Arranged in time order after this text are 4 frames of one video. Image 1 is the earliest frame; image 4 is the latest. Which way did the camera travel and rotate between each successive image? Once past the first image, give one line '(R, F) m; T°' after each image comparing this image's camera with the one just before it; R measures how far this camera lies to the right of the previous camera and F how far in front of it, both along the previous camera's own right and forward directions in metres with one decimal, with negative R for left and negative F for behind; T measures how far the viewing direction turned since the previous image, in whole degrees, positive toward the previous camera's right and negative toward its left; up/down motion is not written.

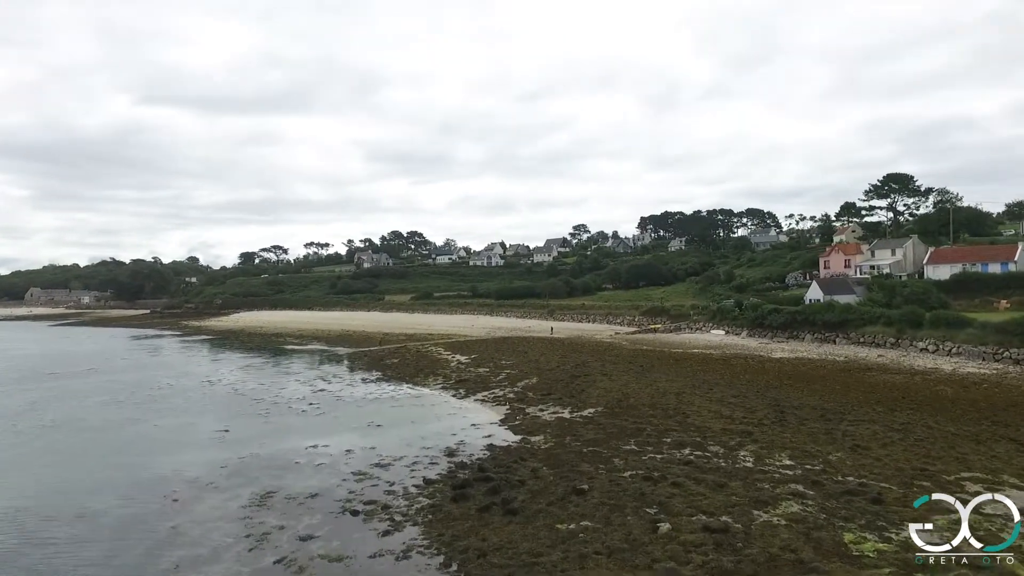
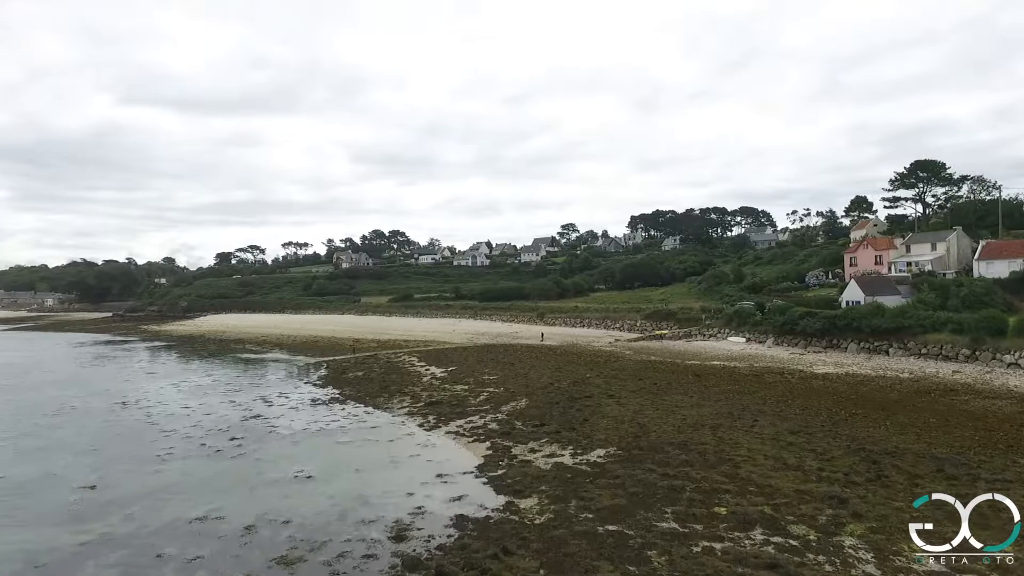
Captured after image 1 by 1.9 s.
(+0.1, +4.2) m; +1°
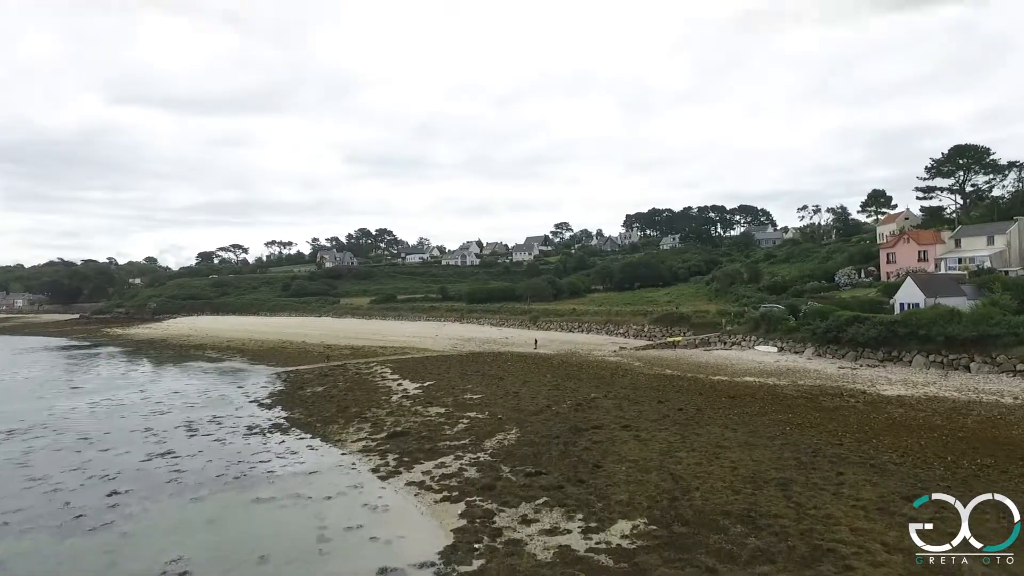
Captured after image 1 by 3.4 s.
(+0.1, +3.8) m; +1°
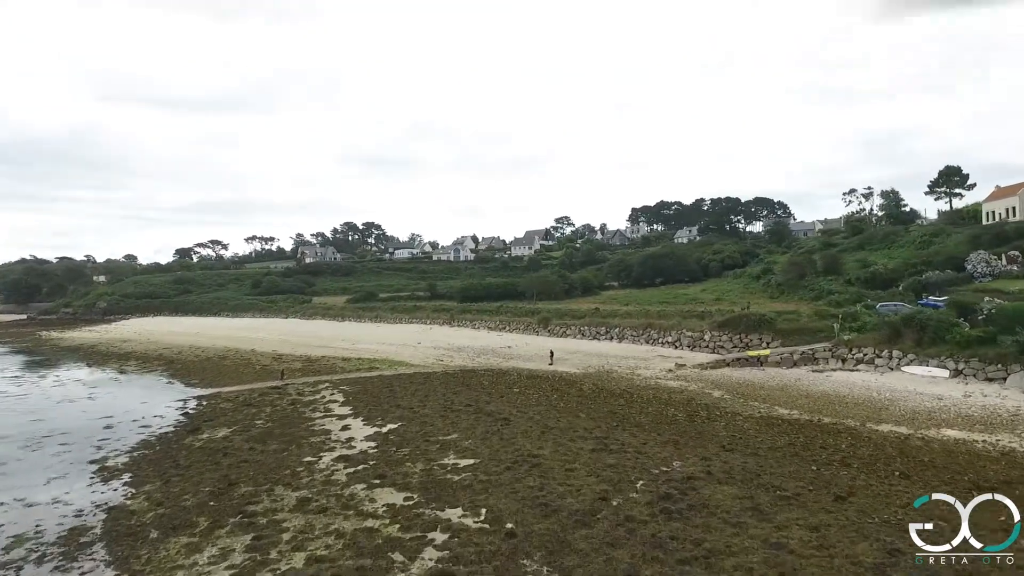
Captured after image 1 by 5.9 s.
(-0.3, +7.6) m; 0°
